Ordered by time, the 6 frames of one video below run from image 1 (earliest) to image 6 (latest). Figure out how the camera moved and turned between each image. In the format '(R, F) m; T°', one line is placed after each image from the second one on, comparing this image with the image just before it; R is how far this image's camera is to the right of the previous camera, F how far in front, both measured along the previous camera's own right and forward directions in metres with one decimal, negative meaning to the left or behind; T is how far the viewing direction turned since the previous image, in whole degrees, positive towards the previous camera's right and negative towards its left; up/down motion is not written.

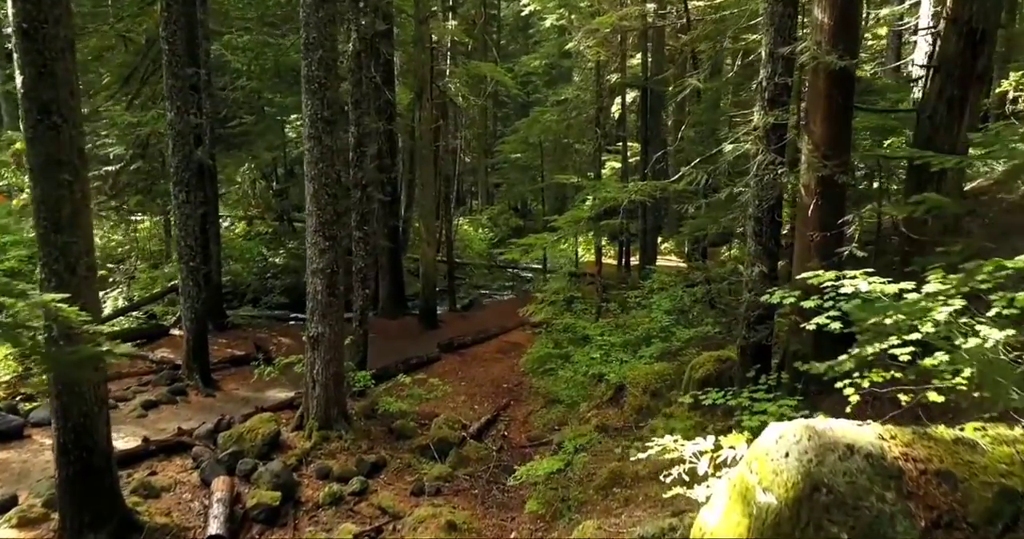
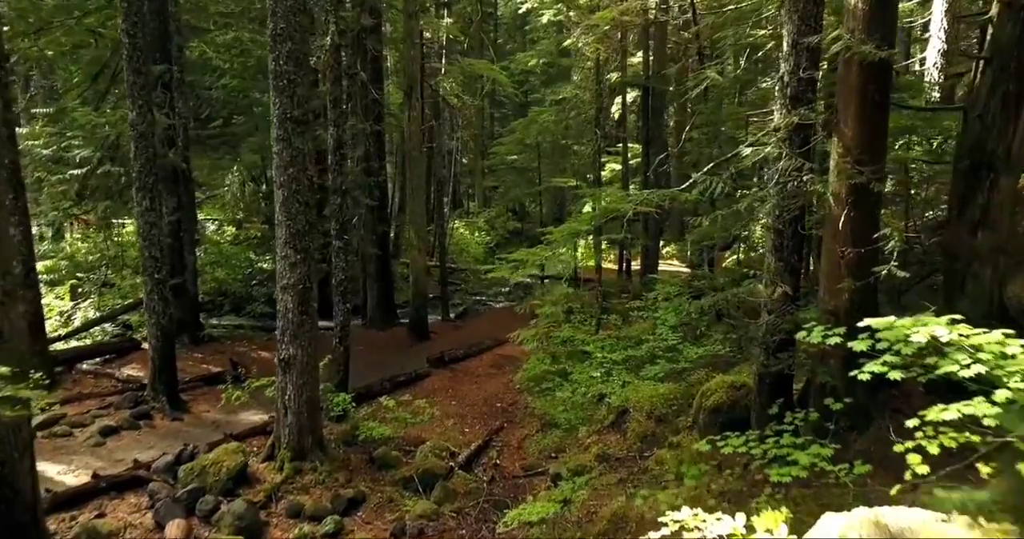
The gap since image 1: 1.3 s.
(+0.1, +0.9) m; 0°
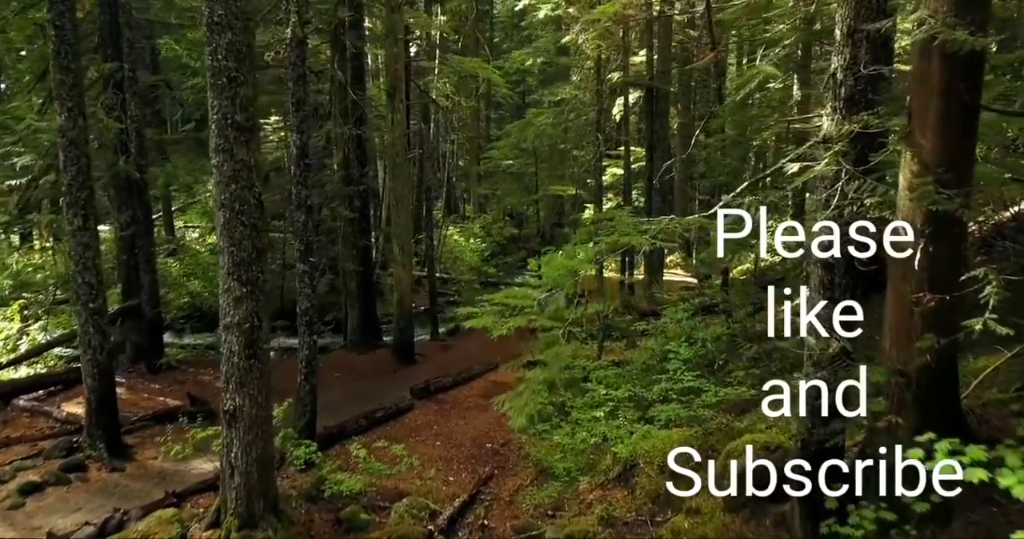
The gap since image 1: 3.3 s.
(+0.1, +1.4) m; 0°
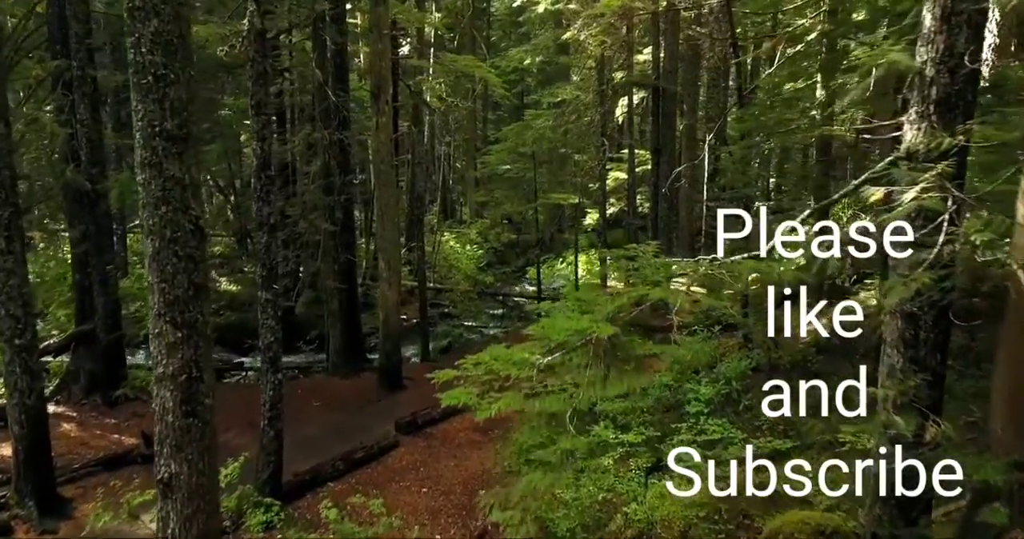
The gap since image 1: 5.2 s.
(+0.1, +1.3) m; 0°
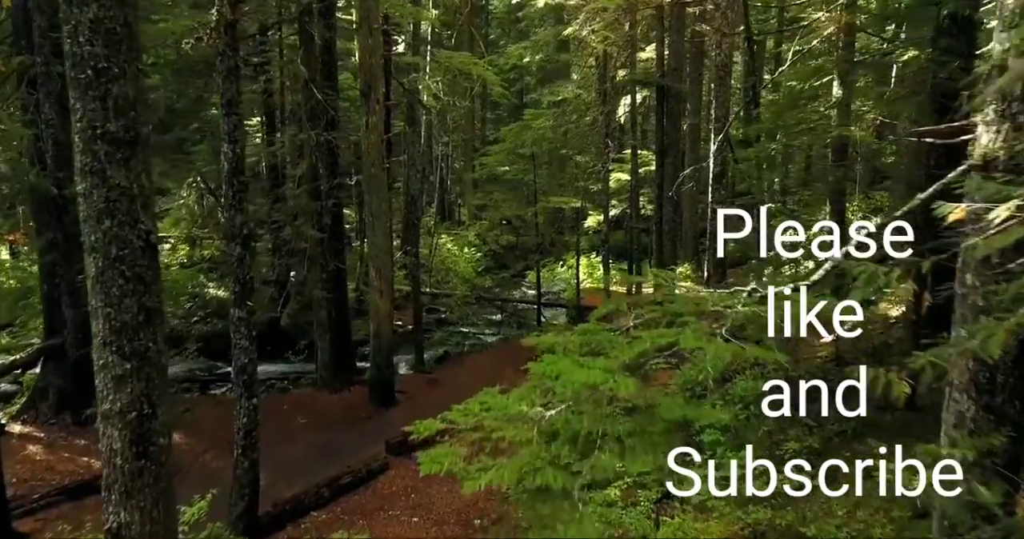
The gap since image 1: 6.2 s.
(0.0, +0.7) m; 0°
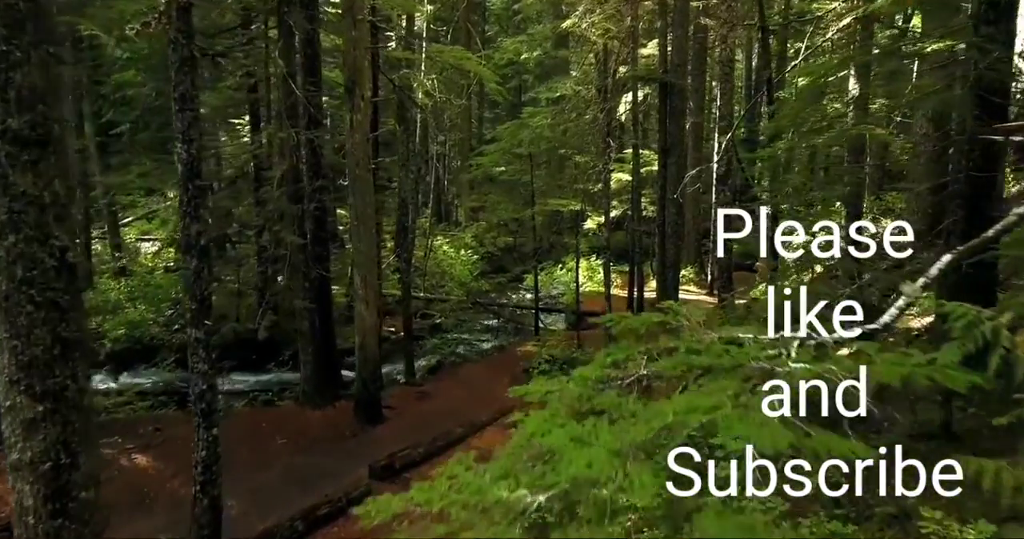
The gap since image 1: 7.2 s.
(+0.1, +0.8) m; 0°
